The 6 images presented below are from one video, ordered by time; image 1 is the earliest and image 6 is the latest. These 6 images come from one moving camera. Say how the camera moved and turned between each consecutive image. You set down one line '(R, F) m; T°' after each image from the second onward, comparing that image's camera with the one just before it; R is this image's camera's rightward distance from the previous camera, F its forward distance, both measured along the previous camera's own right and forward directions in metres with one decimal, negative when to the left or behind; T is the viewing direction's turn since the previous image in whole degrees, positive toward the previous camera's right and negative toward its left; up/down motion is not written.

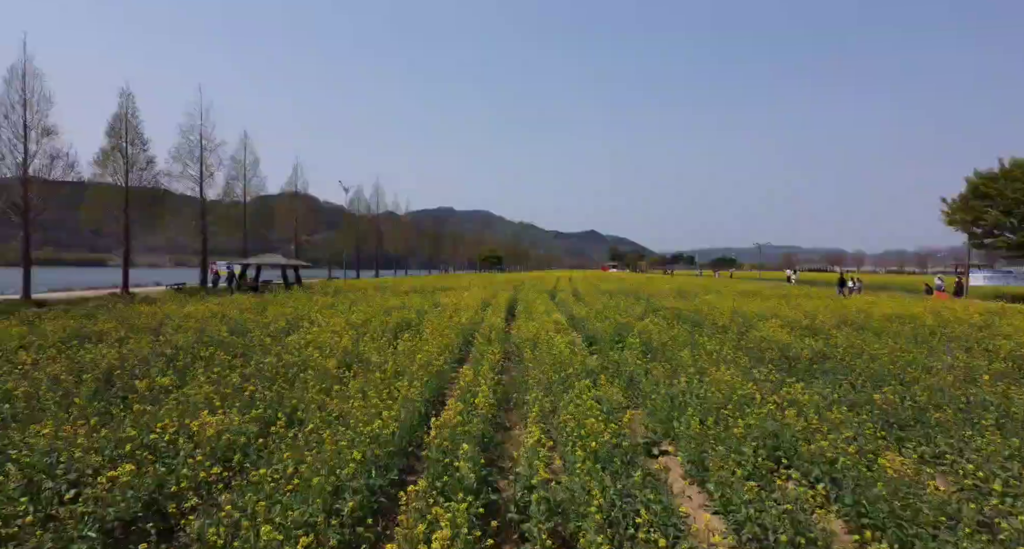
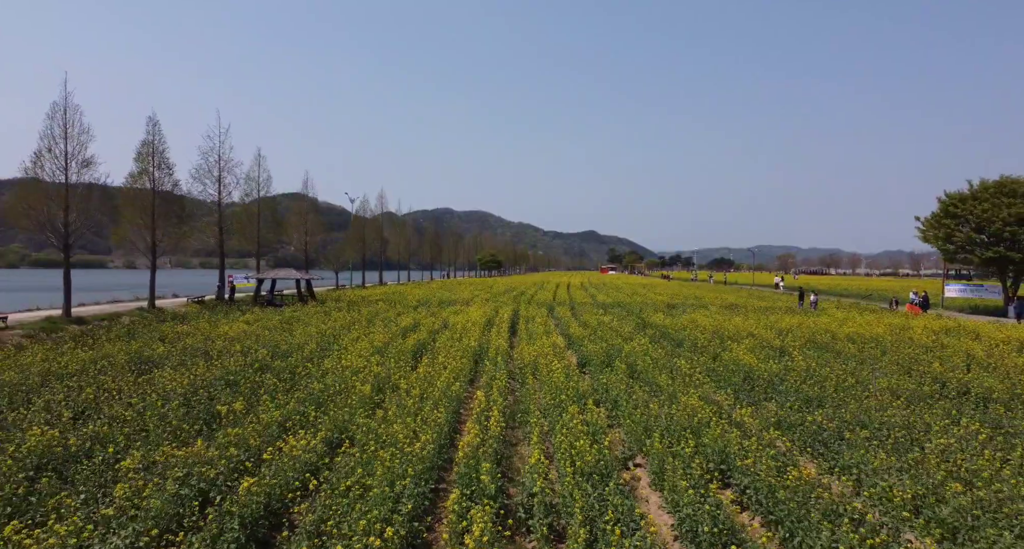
(-0.1, -1.8) m; 0°
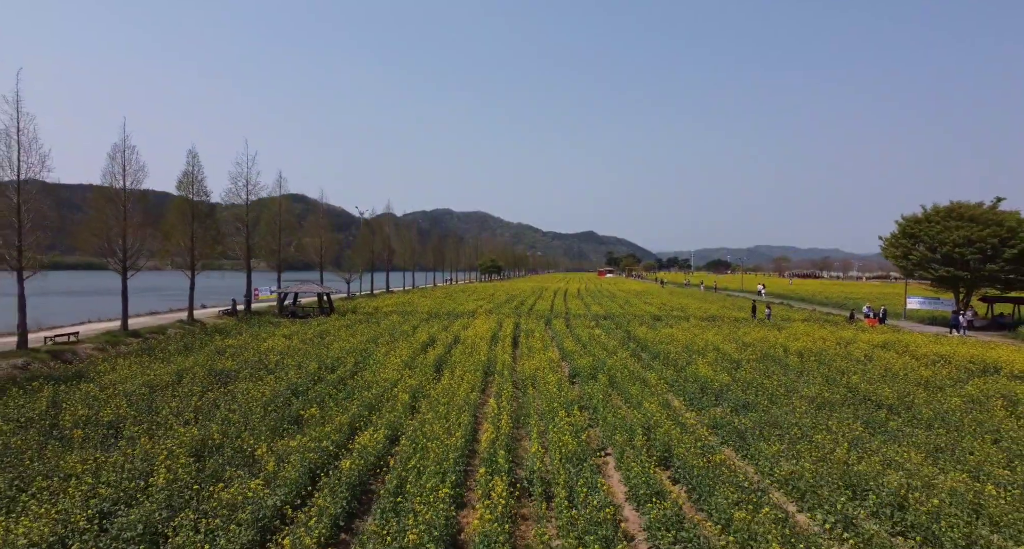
(-0.1, -3.3) m; 0°
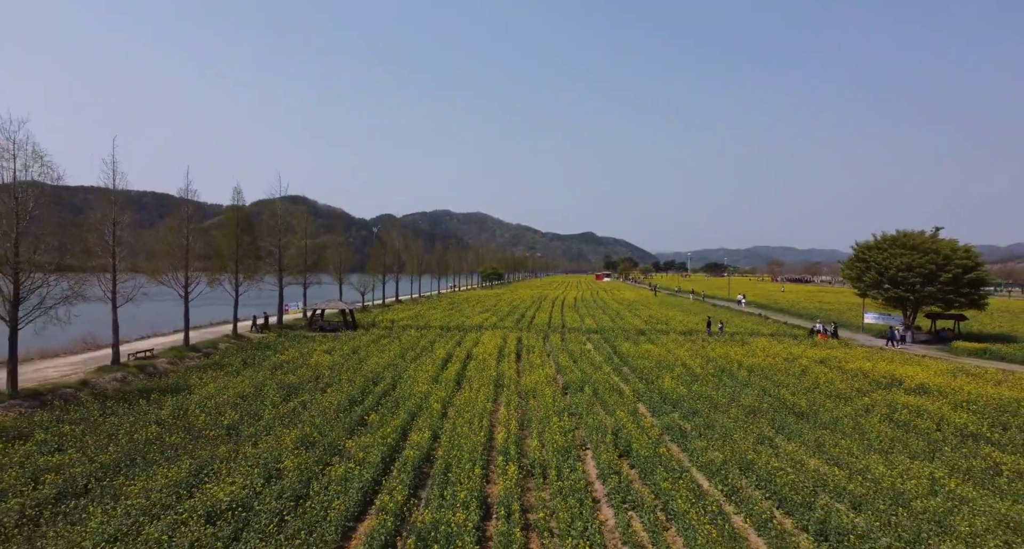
(-0.2, -4.6) m; 0°
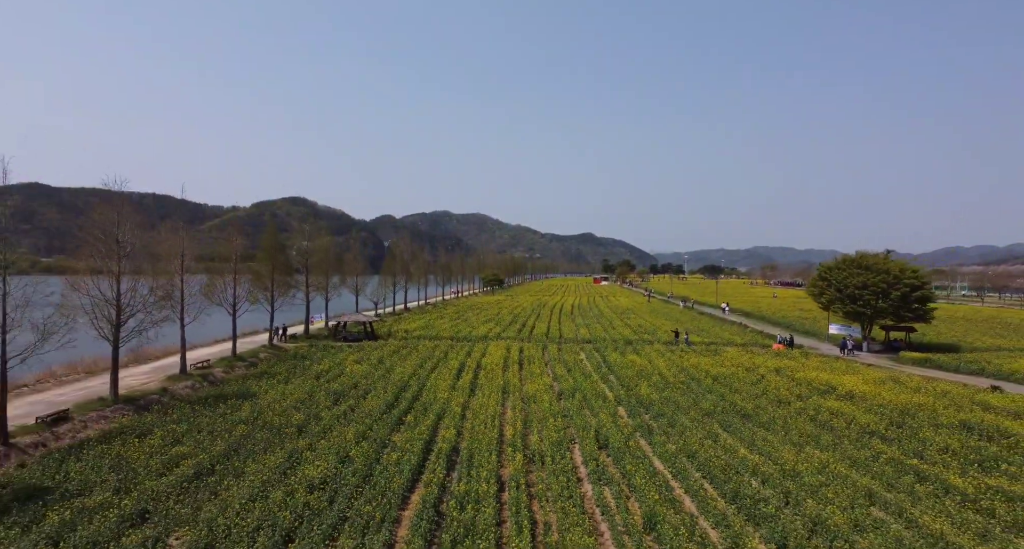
(-0.2, -4.9) m; 0°
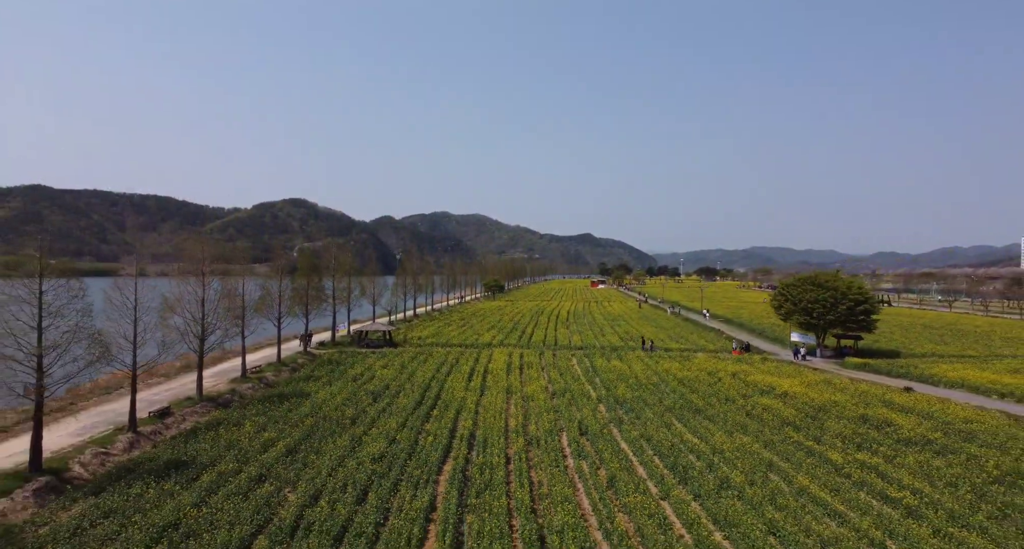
(-0.2, -6.5) m; 0°
